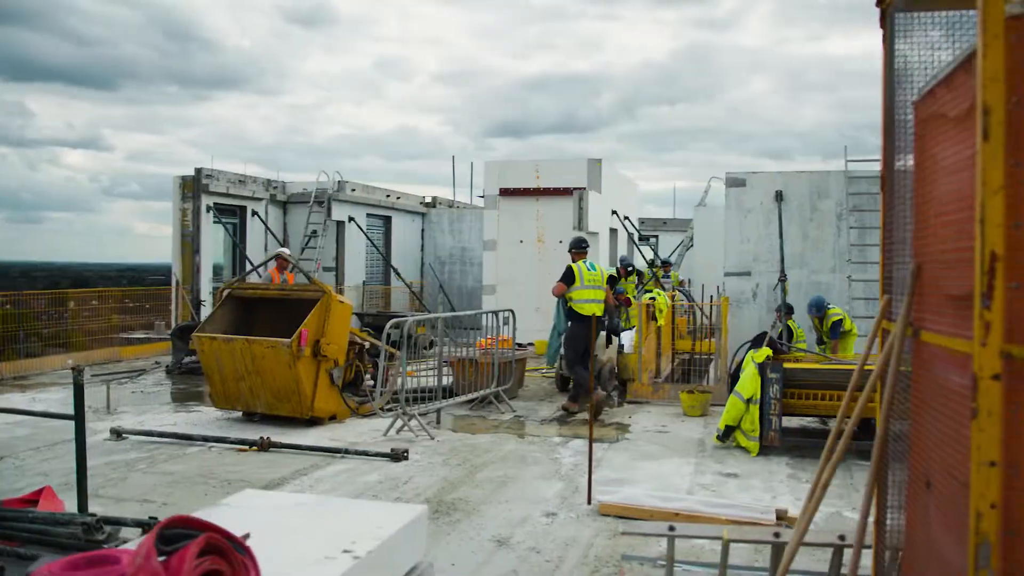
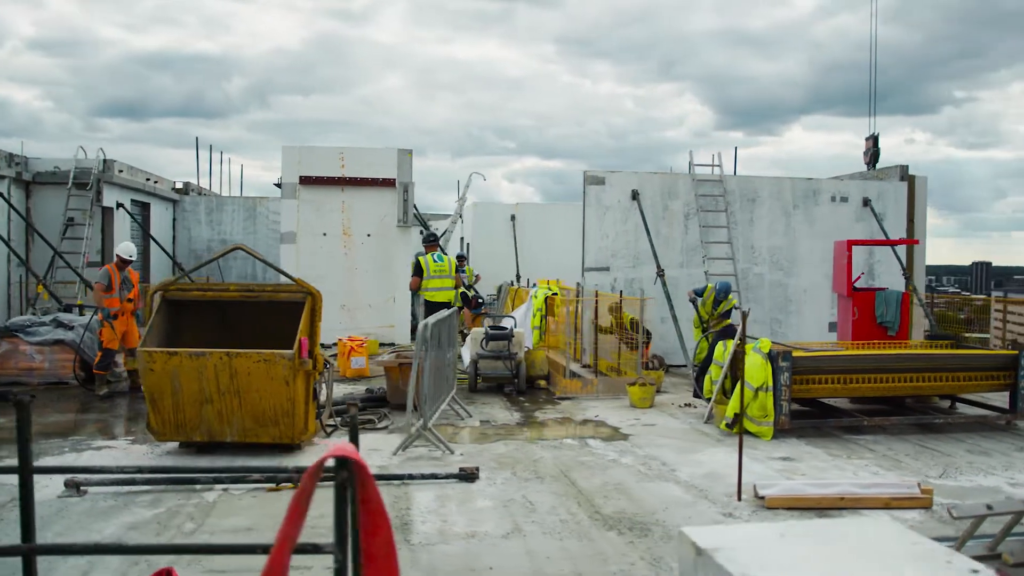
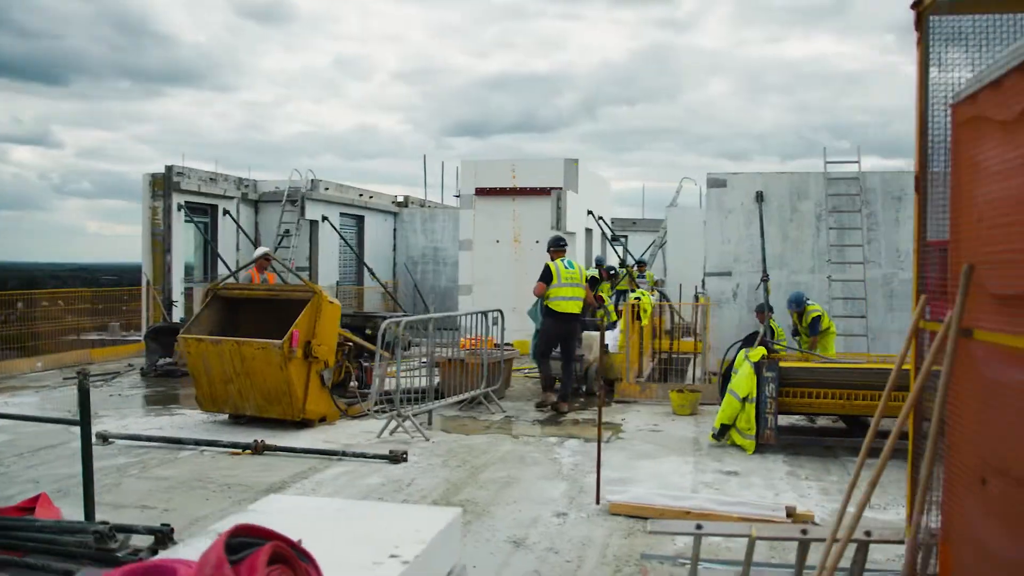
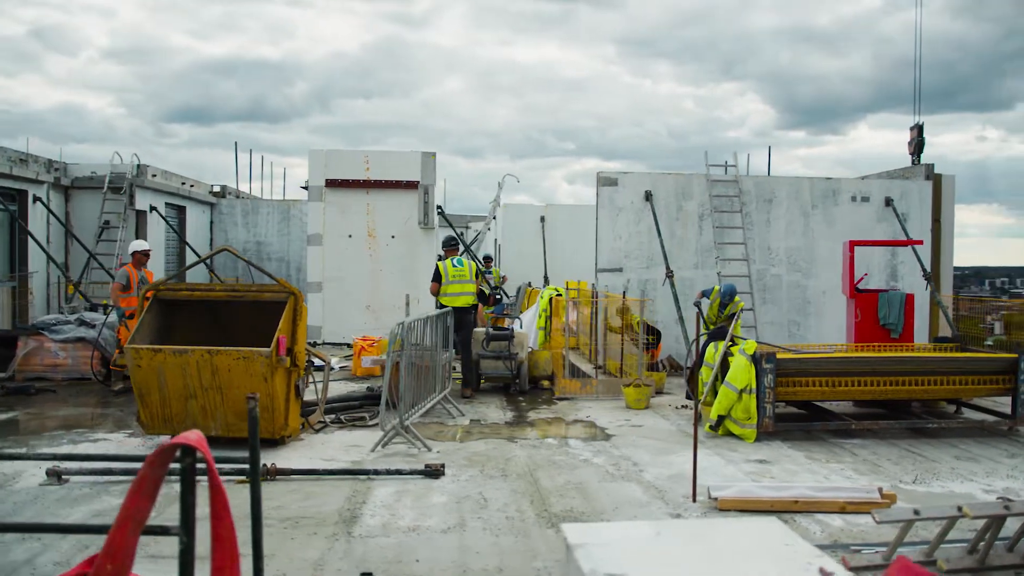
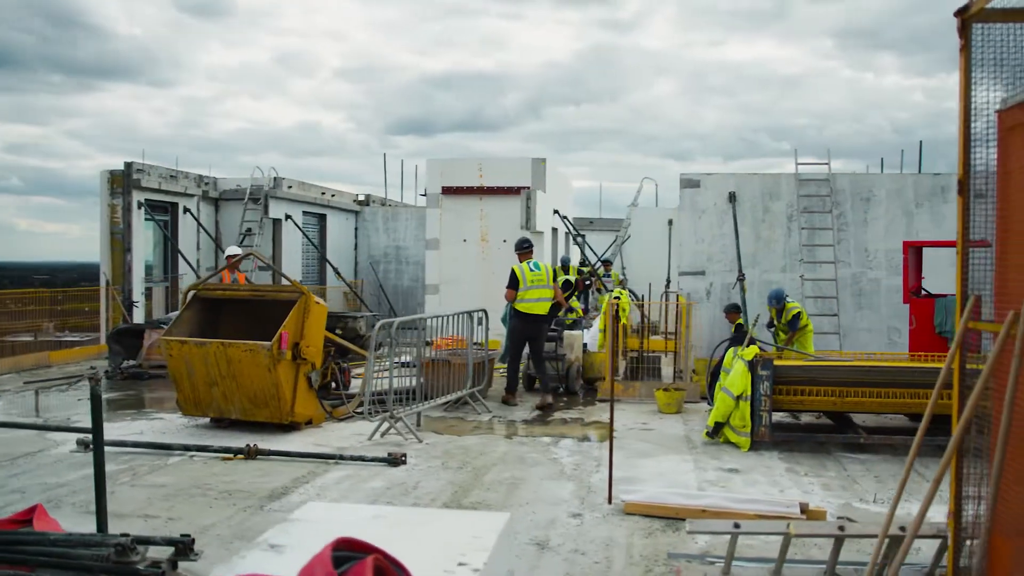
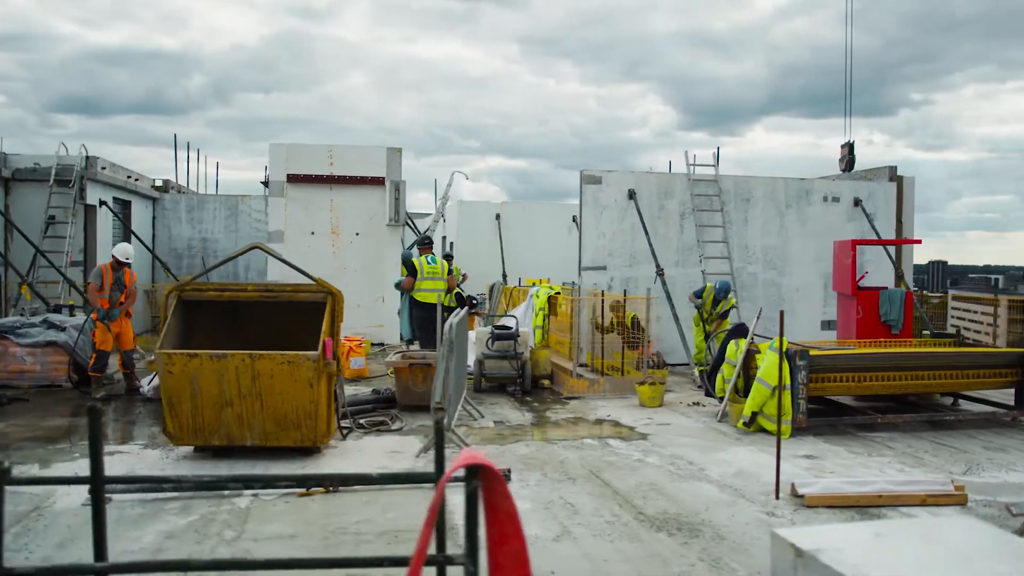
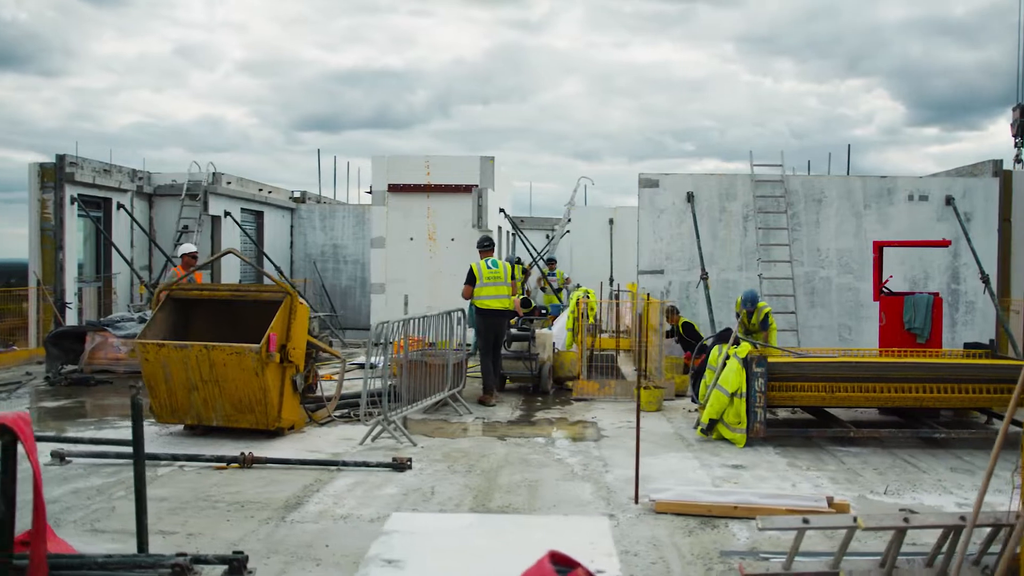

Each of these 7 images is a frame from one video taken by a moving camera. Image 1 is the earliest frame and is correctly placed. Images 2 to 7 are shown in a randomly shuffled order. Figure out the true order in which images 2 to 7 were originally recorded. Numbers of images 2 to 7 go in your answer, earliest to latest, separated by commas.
3, 5, 7, 4, 2, 6
